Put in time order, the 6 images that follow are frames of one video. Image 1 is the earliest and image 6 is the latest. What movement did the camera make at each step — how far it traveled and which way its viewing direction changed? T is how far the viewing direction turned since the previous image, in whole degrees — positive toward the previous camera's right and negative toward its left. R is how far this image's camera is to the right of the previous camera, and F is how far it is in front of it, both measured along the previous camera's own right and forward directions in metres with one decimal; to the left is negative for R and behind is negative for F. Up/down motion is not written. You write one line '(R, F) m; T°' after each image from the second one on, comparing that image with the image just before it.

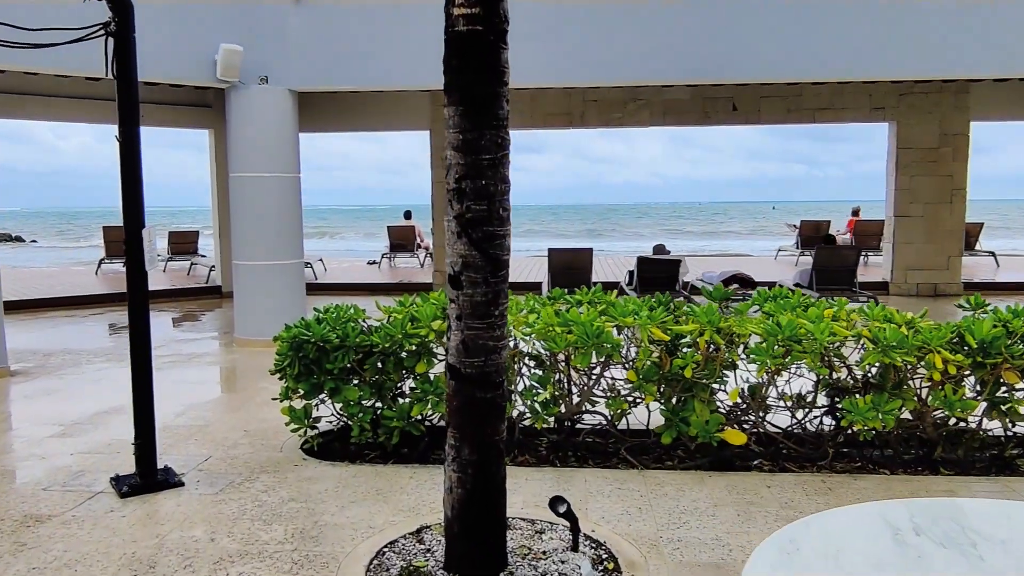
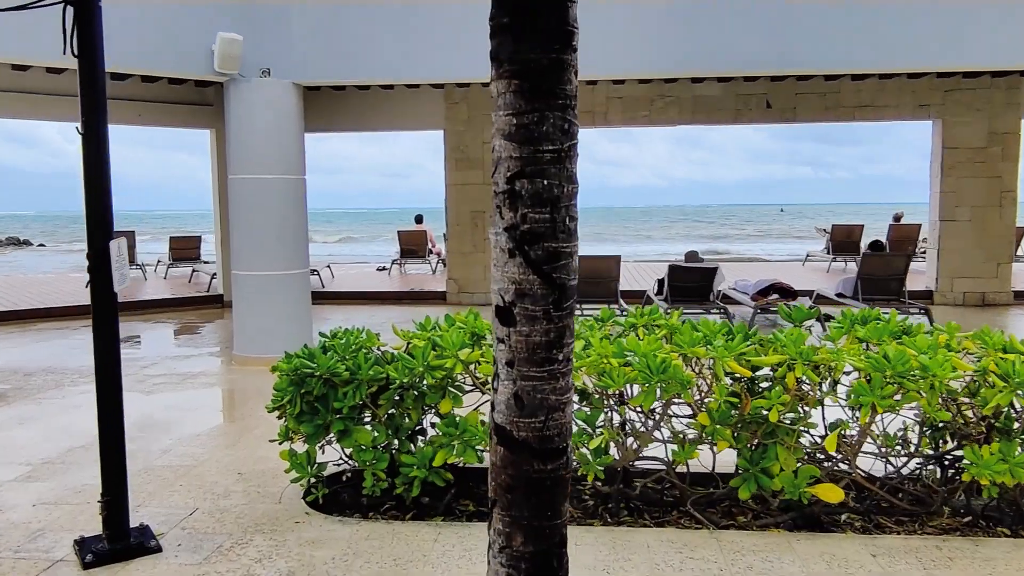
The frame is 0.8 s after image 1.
(-0.1, +0.6) m; -1°
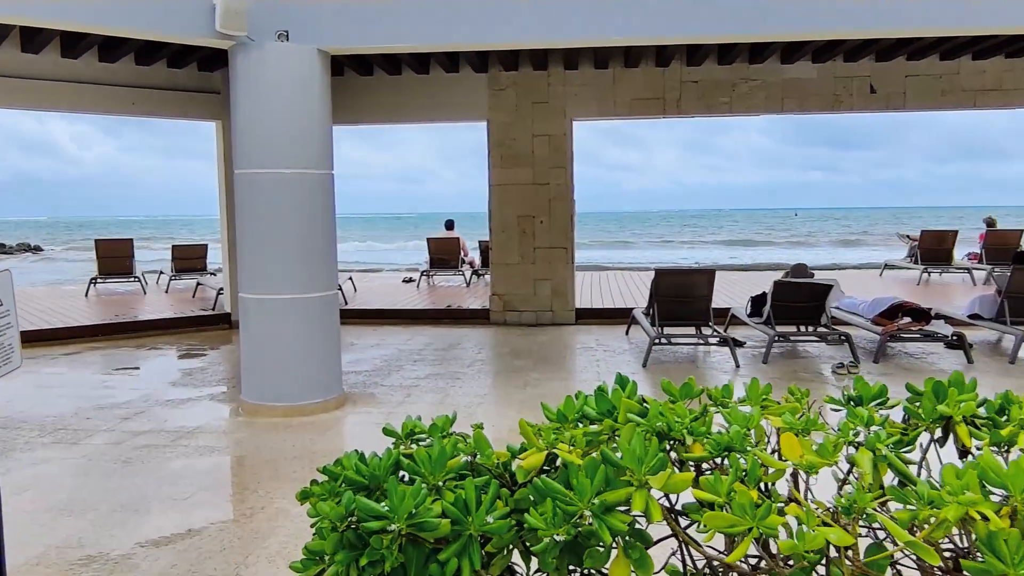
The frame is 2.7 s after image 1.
(-0.4, +1.3) m; -1°
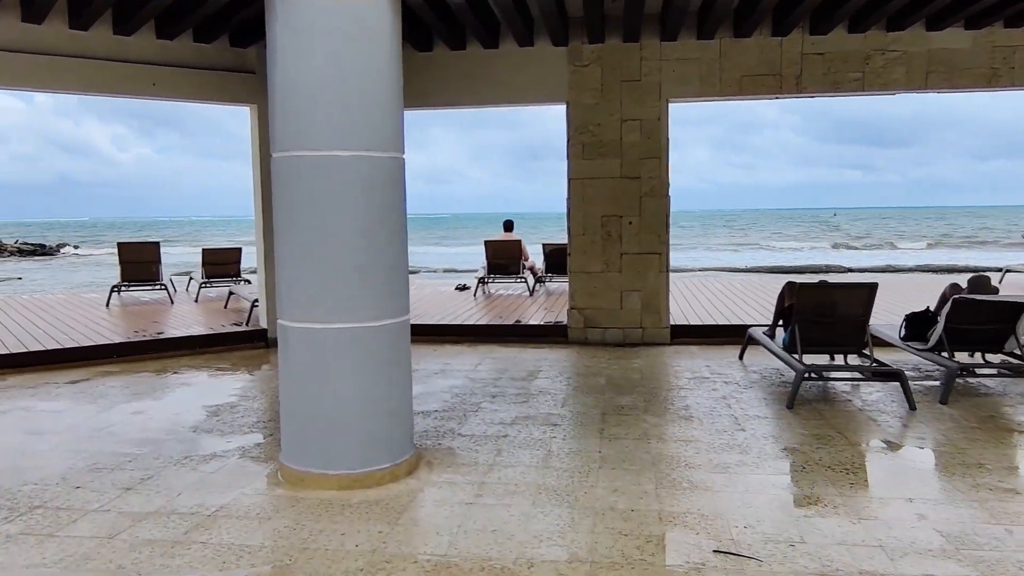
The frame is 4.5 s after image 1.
(-0.4, +1.2) m; -2°
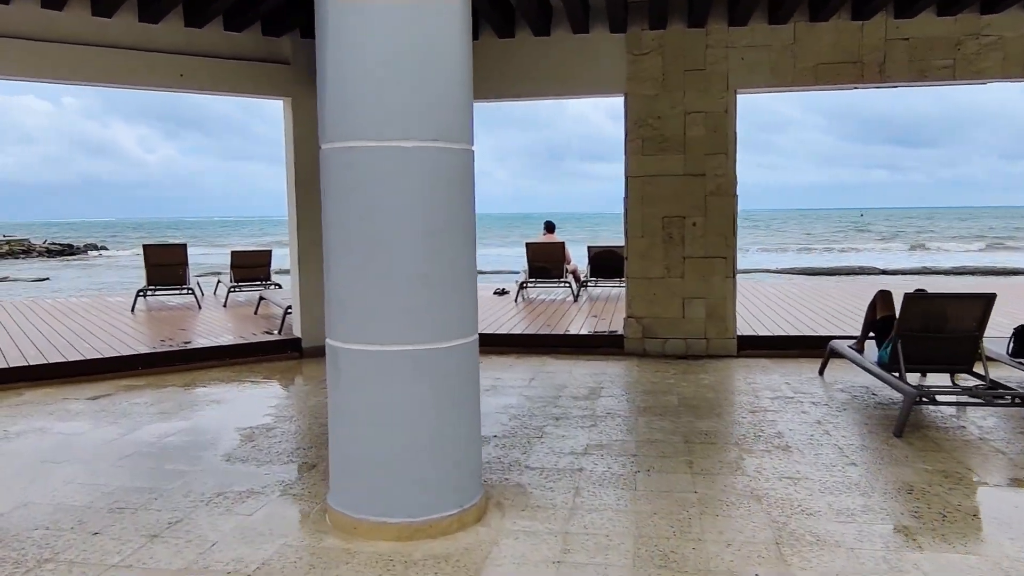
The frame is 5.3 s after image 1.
(-0.2, +0.5) m; -1°
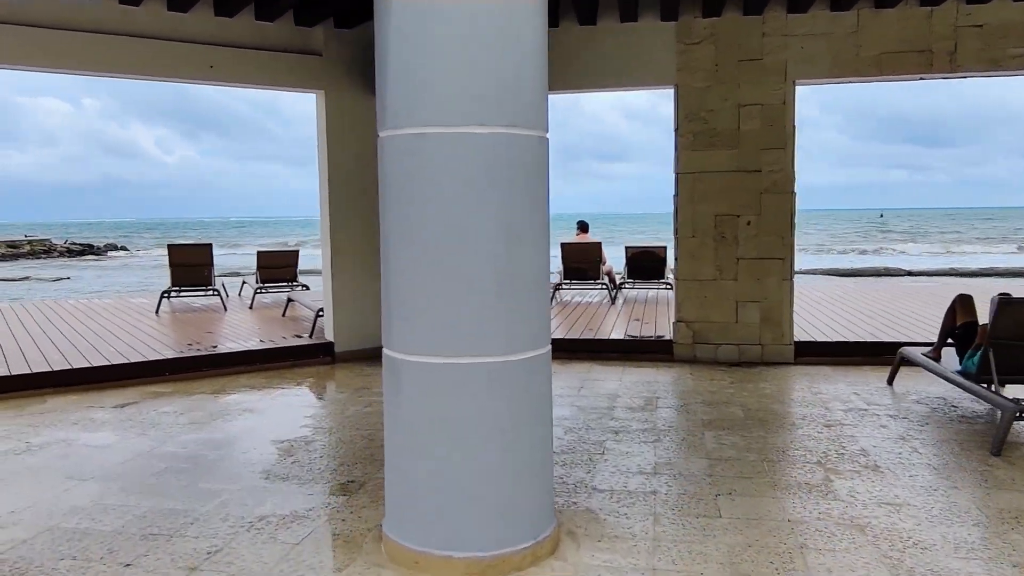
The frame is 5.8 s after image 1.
(-0.2, +0.3) m; -1°
